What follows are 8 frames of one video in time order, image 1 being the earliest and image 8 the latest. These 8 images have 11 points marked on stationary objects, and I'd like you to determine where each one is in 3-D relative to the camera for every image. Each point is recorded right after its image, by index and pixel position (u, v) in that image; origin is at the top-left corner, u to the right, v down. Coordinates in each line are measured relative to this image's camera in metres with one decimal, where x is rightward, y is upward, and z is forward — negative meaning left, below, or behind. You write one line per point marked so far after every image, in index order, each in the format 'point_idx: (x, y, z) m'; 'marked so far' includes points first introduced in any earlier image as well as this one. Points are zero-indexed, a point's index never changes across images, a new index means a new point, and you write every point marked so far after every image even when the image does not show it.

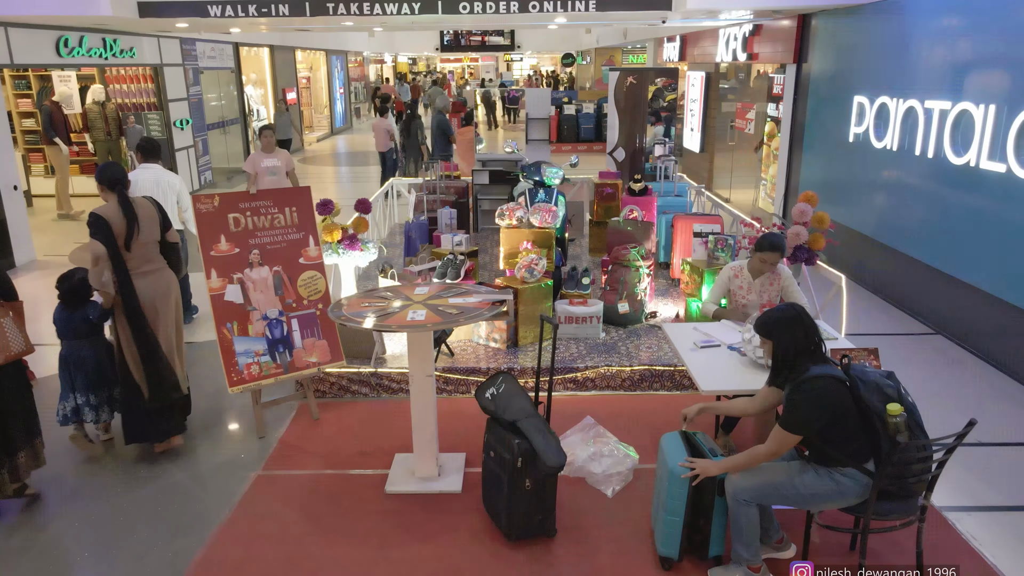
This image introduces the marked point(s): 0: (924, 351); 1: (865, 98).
0: (+2.9, -0.4, +5.2) m
1: (+3.1, +1.7, +6.6) m
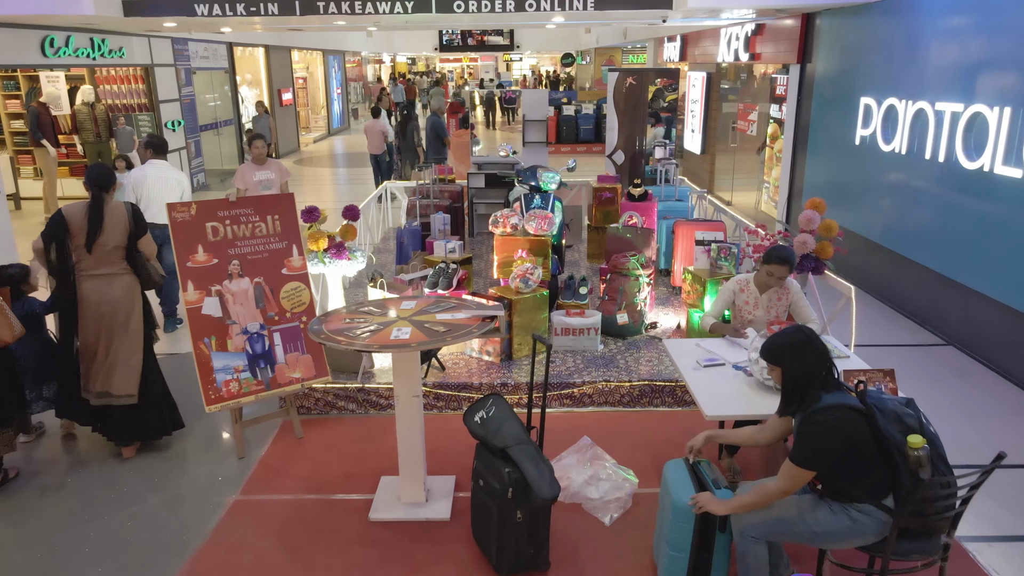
0: (+2.8, -0.5, +5.0) m
1: (+3.1, +1.6, +6.4) m
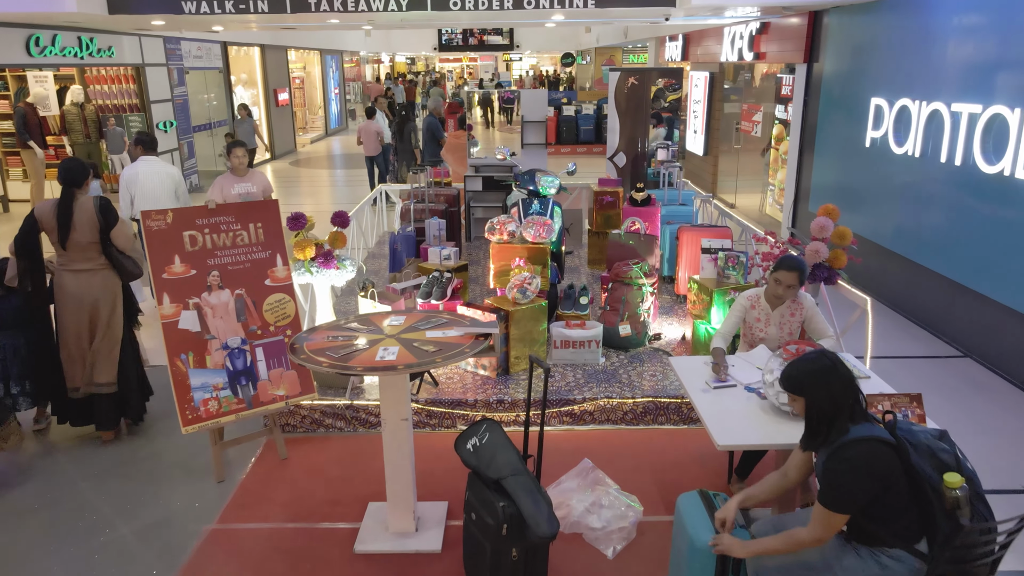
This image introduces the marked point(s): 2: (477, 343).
0: (+2.8, -0.6, +4.8) m
1: (+3.0, +1.5, +6.2) m
2: (-0.1, -0.2, +2.8) m
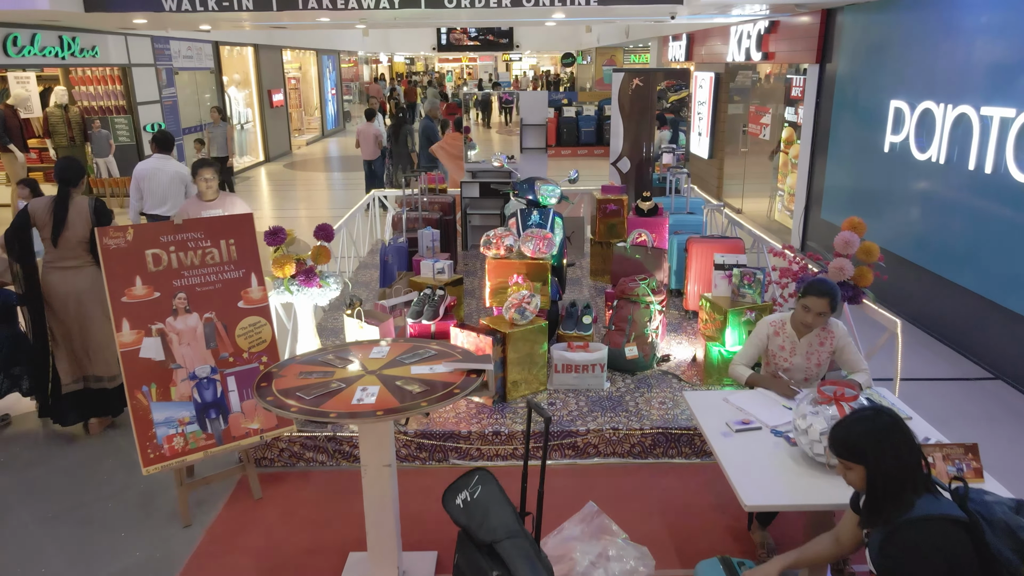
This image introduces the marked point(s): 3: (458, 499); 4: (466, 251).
0: (+2.8, -0.7, +4.5) m
1: (+3.0, +1.4, +5.8) m
2: (-0.1, -0.3, +2.5) m
3: (-0.2, -0.7, +2.3) m
4: (-0.4, +0.3, +6.9) m
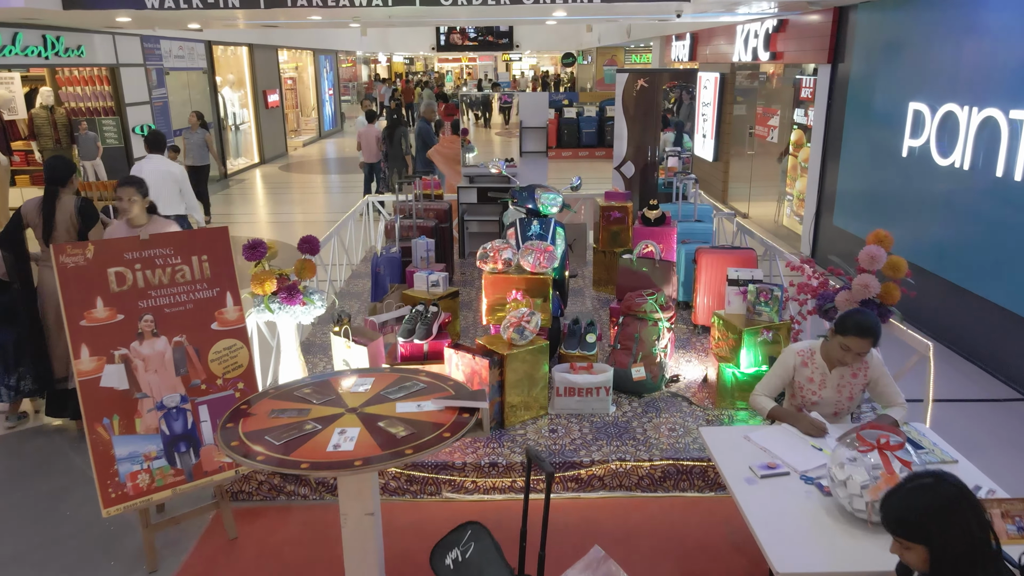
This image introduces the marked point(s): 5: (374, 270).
0: (+2.8, -0.7, +4.2) m
1: (+3.0, +1.3, +5.5) m
2: (-0.2, -0.4, +2.2) m
3: (-0.2, -0.7, +2.0) m
4: (-0.4, +0.3, +6.6) m
5: (-0.9, +0.1, +5.0) m
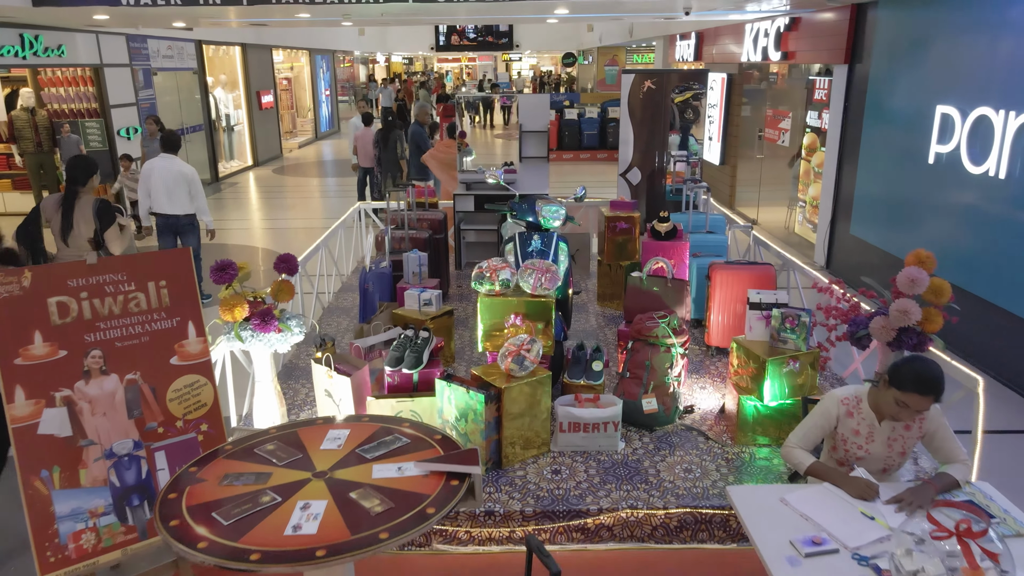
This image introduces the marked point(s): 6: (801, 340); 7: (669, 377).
0: (+2.8, -0.9, +3.8) m
1: (+3.0, +1.2, +5.2) m
2: (-0.2, -0.5, +1.9) m
3: (-0.2, -0.8, +1.7) m
4: (-0.4, +0.1, +6.2) m
5: (-0.9, 0.0, +4.6) m
6: (+1.3, -0.2, +3.3) m
7: (+0.7, -0.4, +3.6) m
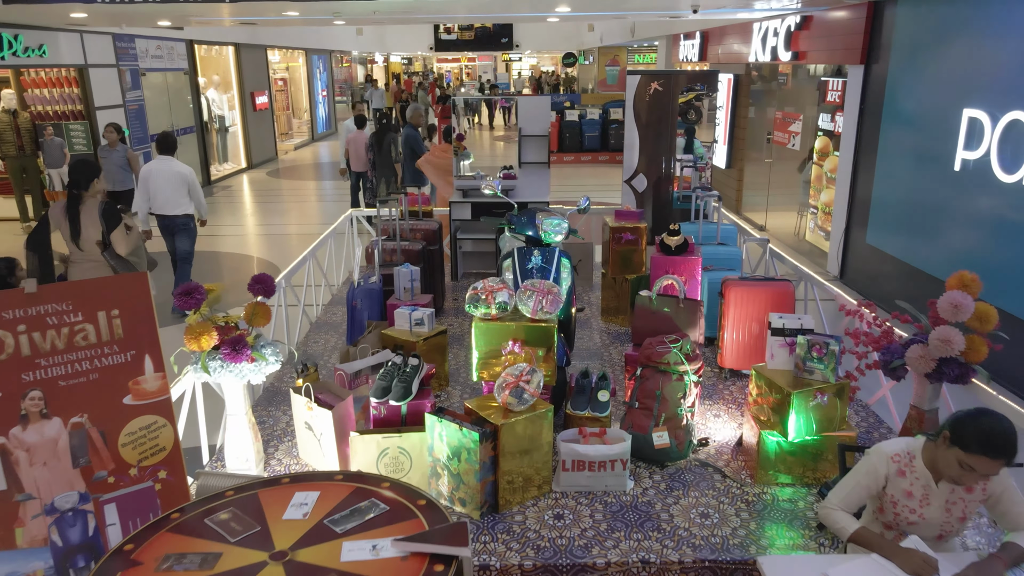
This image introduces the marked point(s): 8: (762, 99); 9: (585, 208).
0: (+2.8, -1.0, +3.5) m
1: (+3.0, +1.1, +4.9) m
2: (-0.2, -0.6, +1.5) m
3: (-0.2, -0.9, +1.4) m
4: (-0.4, +0.1, +5.9) m
5: (-0.9, -0.1, +4.3) m
6: (+1.3, -0.3, +3.0) m
7: (+0.7, -0.5, +3.3) m
8: (+2.9, +2.2, +8.8) m
9: (+0.4, +0.5, +4.3) m
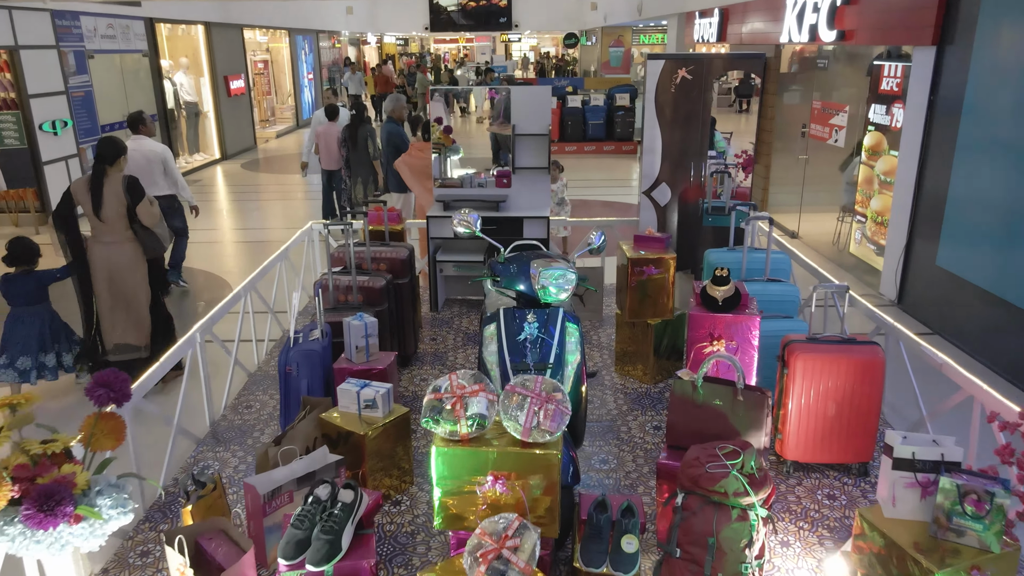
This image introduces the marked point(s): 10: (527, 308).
0: (+2.7, -1.2, +2.4) m
1: (+3.0, +0.9, +3.7) m
2: (-0.2, -0.9, +0.5) m
3: (-0.2, -1.3, +0.3) m
4: (-0.5, -0.2, +4.8) m
5: (-1.0, -0.3, +3.2) m
6: (+1.2, -0.6, +1.9) m
7: (+0.7, -0.8, +2.2) m
8: (+2.9, +2.1, +7.7) m
9: (+0.4, +0.2, +3.2) m
10: (0.0, -0.1, +2.6) m
